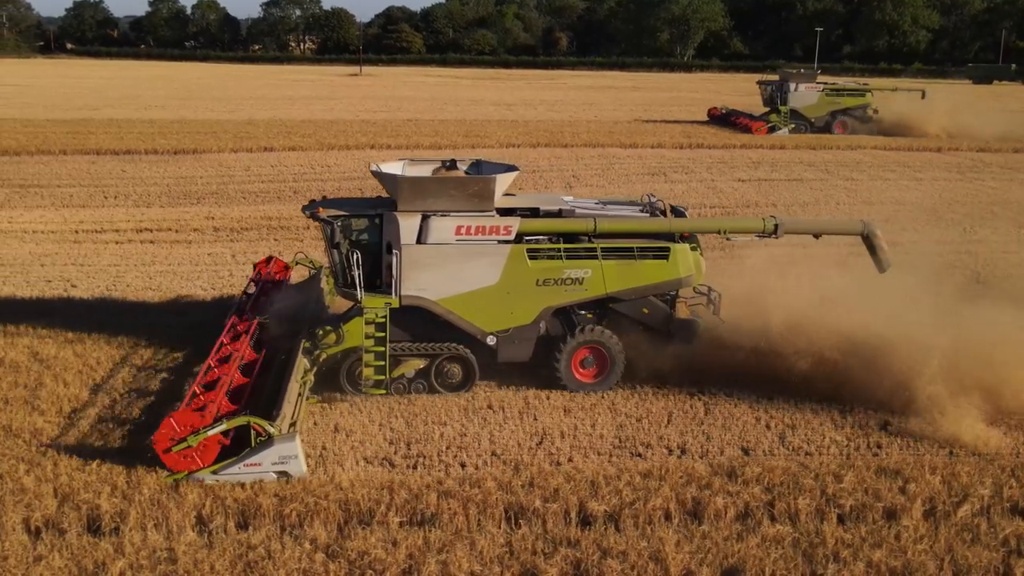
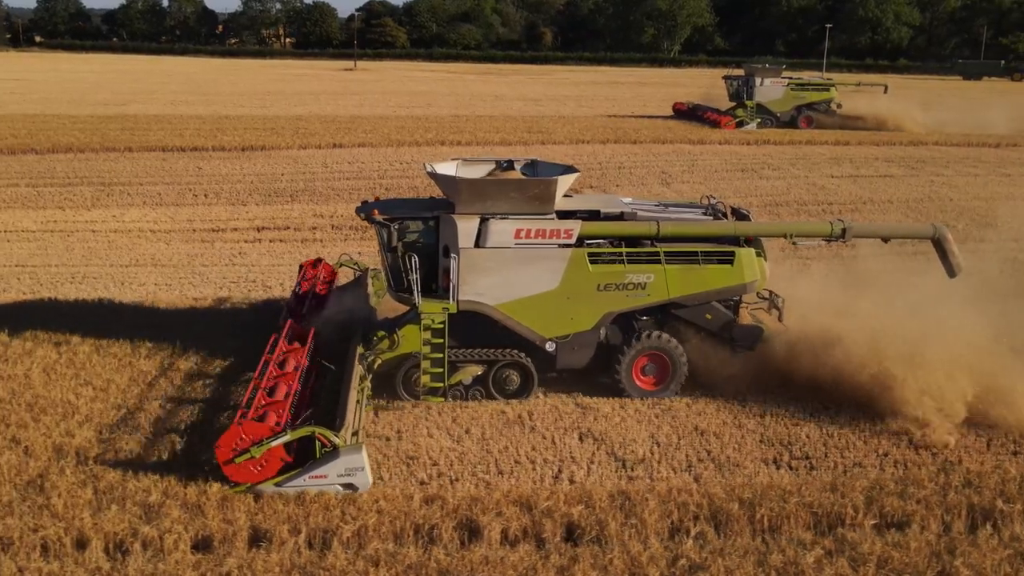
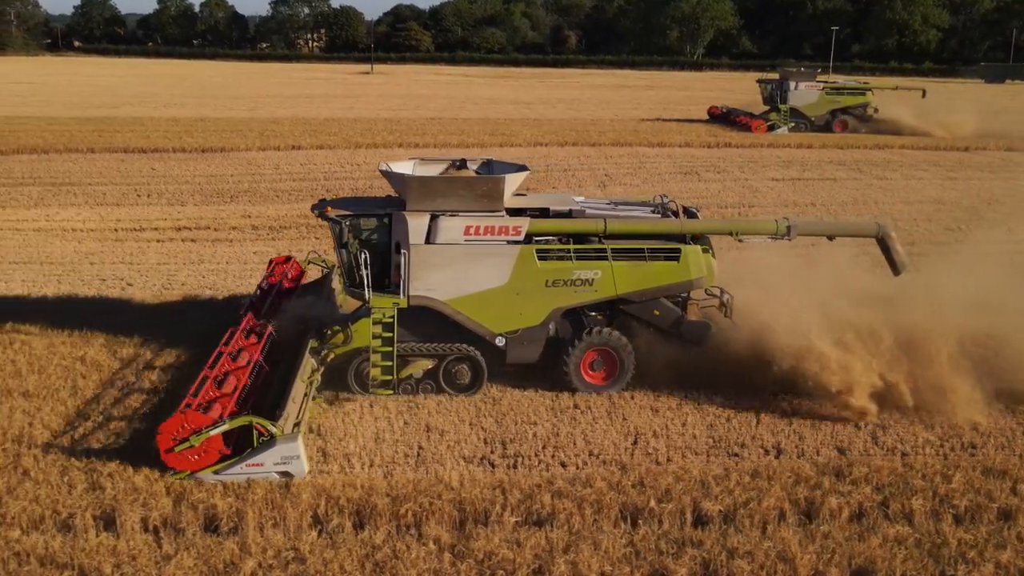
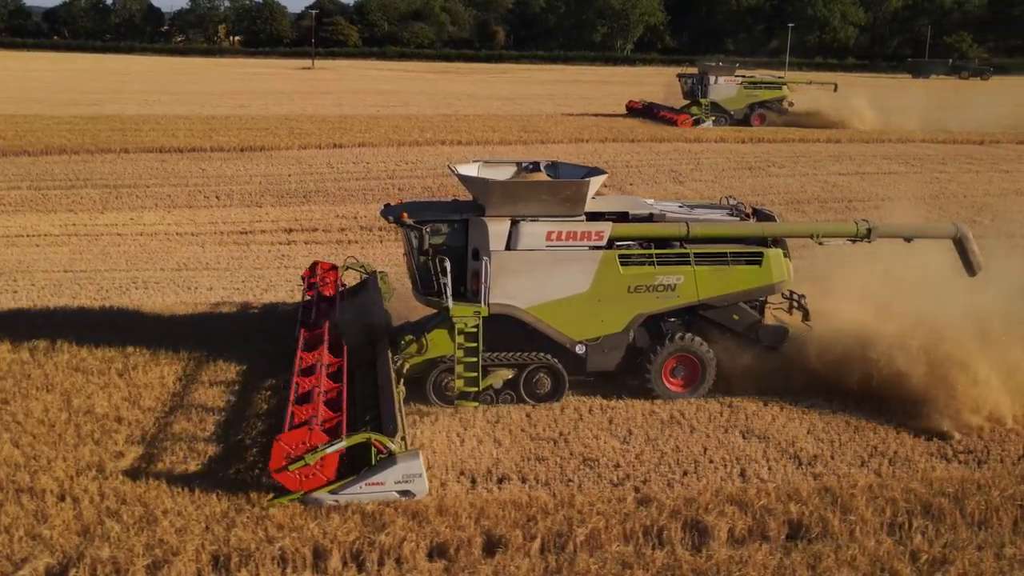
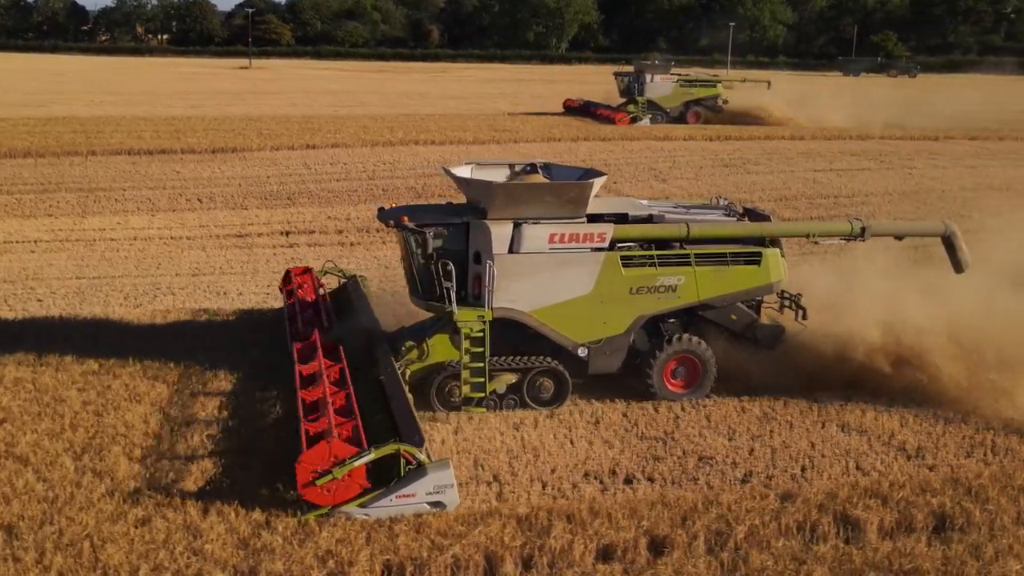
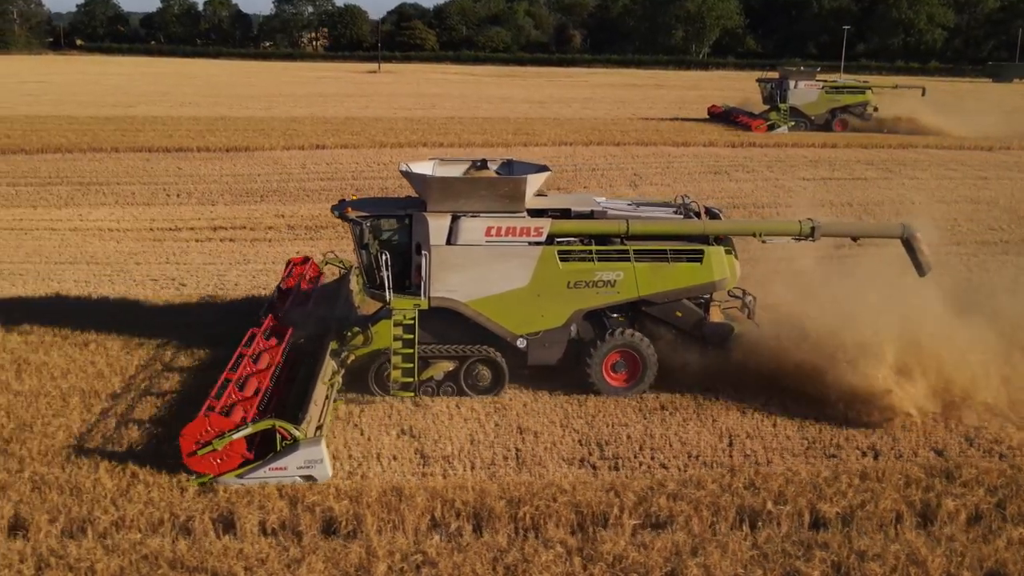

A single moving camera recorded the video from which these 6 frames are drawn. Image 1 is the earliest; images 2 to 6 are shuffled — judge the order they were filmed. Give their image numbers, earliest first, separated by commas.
3, 6, 2, 4, 5
